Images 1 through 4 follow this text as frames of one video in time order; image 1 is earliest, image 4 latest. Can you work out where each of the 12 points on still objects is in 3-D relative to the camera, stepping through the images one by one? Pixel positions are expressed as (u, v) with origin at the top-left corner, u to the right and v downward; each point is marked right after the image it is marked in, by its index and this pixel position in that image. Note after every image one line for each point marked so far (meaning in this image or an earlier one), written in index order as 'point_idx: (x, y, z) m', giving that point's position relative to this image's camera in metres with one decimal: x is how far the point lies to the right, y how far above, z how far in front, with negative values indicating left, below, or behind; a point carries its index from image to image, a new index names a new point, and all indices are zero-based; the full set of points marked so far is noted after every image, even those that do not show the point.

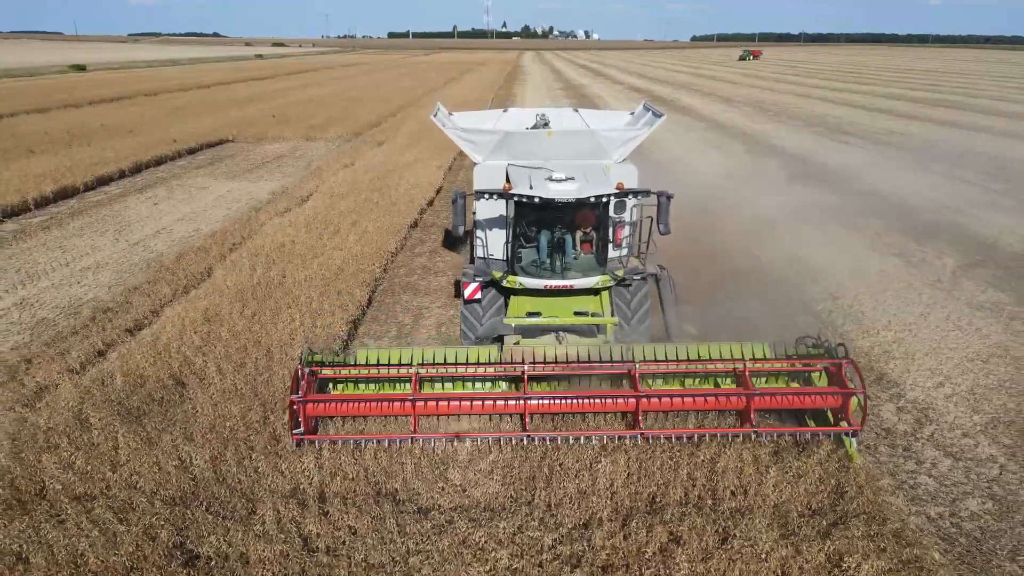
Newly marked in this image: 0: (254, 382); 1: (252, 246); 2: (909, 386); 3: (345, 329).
0: (-2.8, -1.0, +7.1) m
1: (-4.8, +0.8, +11.8) m
2: (+4.8, -1.2, +7.8) m
3: (-2.2, -0.5, +8.6) m
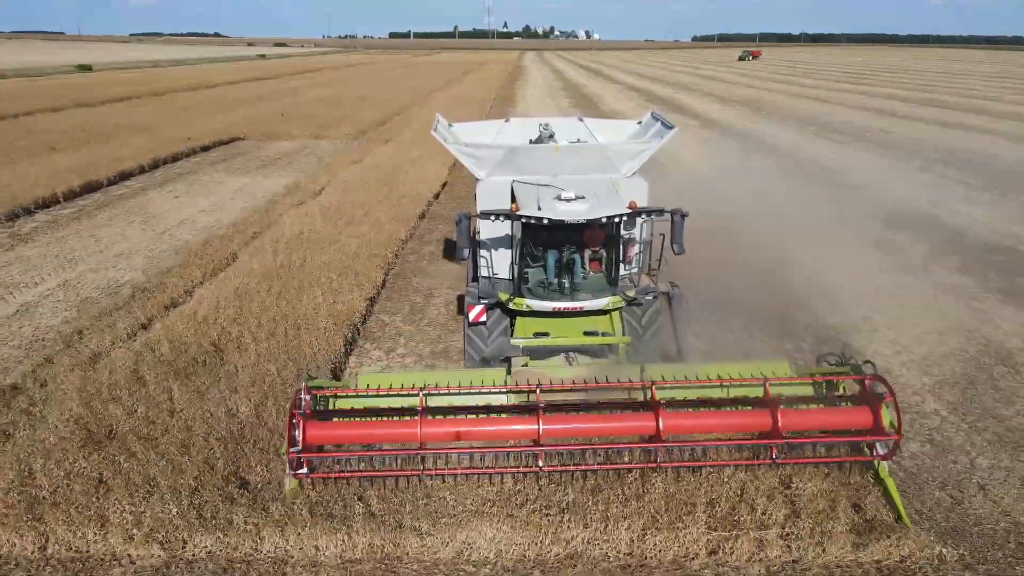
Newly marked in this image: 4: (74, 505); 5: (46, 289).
0: (-2.8, -0.8, +8.0) m
1: (-4.8, +1.1, +12.7) m
2: (+4.9, -0.9, +8.7) m
3: (-2.2, -0.3, +9.5) m
4: (-3.8, -1.8, +5.5) m
5: (-7.8, 0.0, +10.7) m
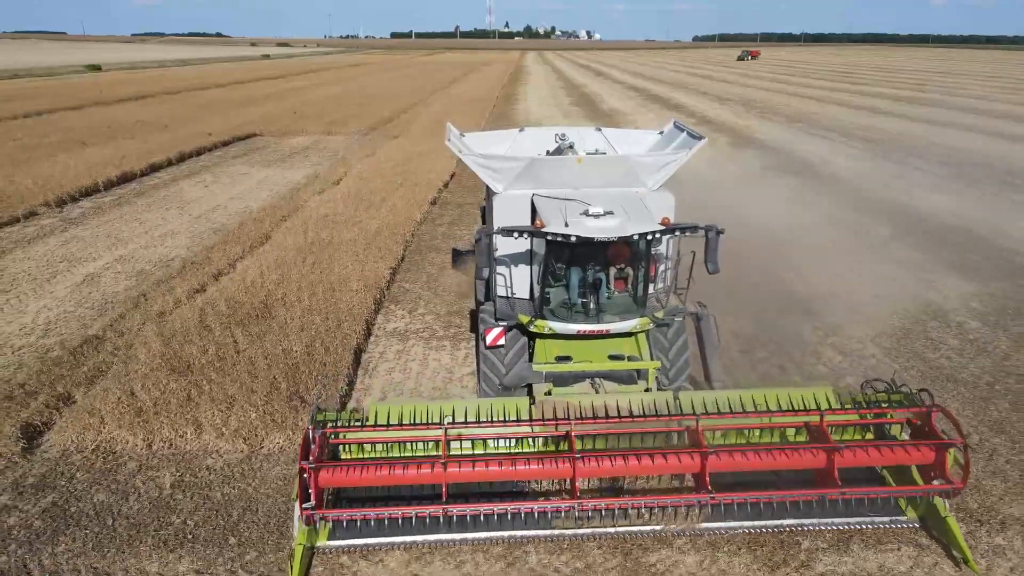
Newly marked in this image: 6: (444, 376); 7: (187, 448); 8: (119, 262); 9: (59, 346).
0: (-2.7, -0.3, +9.4) m
1: (-4.7, +1.6, +14.1) m
2: (+4.9, -0.4, +10.0) m
3: (-2.1, +0.2, +10.9) m
4: (-3.7, -1.3, +6.9) m
5: (-7.7, +0.5, +12.1) m
6: (-0.8, -1.1, +8.0) m
7: (-3.3, -1.6, +6.5) m
8: (-7.5, +0.5, +12.2) m
9: (-6.3, -0.8, +8.8) m
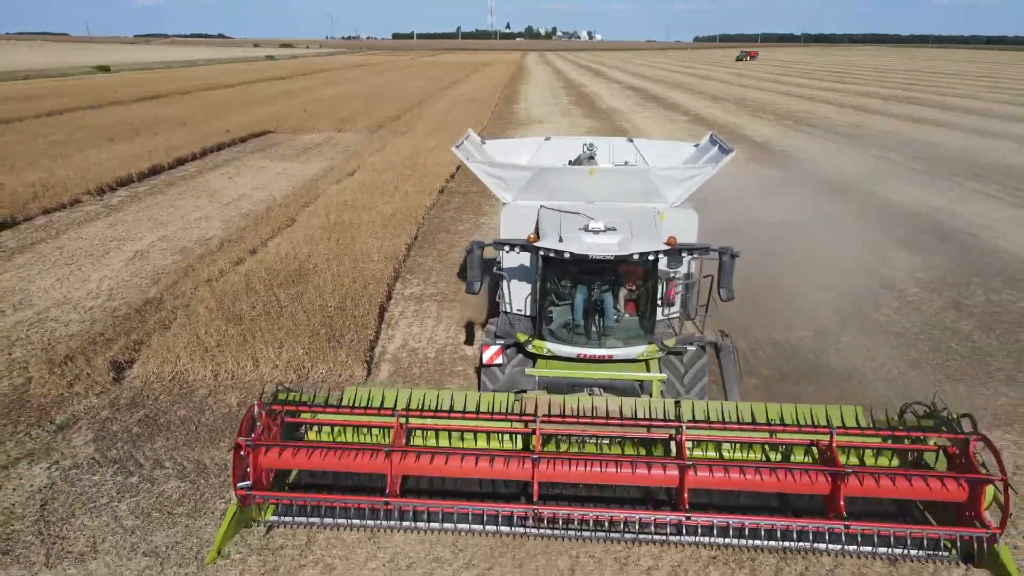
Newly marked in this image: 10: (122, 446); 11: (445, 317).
0: (-2.7, +0.3, +10.8) m
1: (-4.6, +2.1, +15.6) m
2: (+5.0, +0.1, +11.5) m
3: (-2.1, +0.7, +12.3) m
4: (-3.7, -0.8, +8.4) m
5: (-7.7, +1.0, +13.6) m
6: (-0.8, -0.6, +9.5) m
7: (-3.3, -1.1, +8.0) m
8: (-7.5, +1.0, +13.6) m
9: (-6.2, -0.3, +10.3) m
10: (-4.2, -1.7, +6.8) m
11: (-1.1, -0.5, +9.8) m
